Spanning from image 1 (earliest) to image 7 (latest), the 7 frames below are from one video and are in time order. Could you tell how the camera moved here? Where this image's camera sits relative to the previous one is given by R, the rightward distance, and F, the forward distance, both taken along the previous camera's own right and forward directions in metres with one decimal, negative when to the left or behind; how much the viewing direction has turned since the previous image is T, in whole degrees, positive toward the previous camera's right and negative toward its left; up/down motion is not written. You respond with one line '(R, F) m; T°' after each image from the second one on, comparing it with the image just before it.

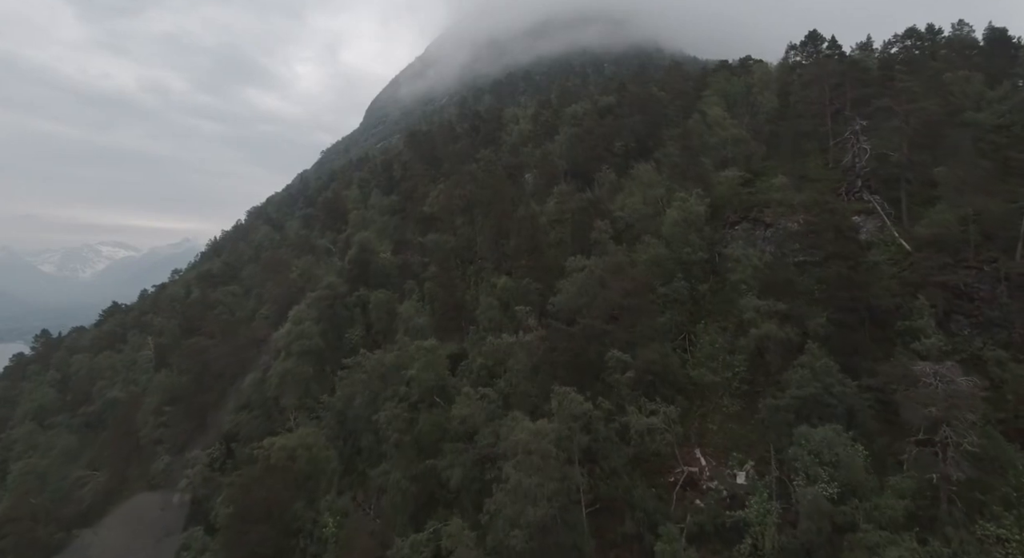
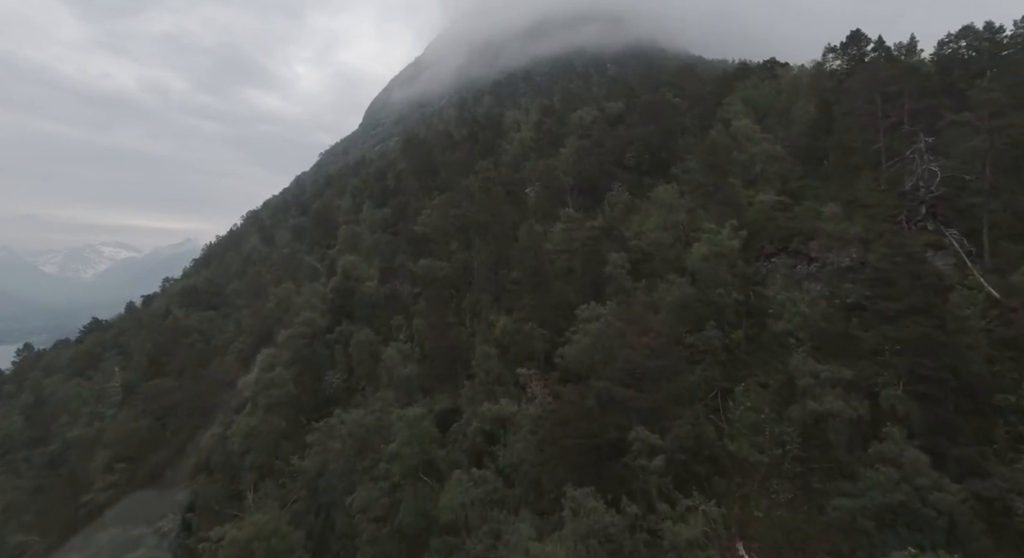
(0.0, +3.8) m; 0°
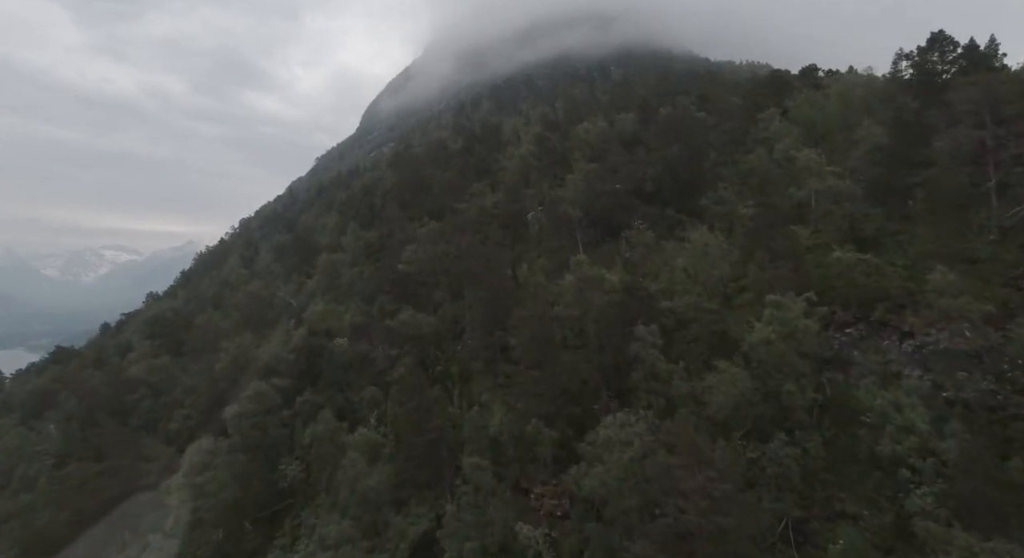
(+0.1, +5.5) m; 0°
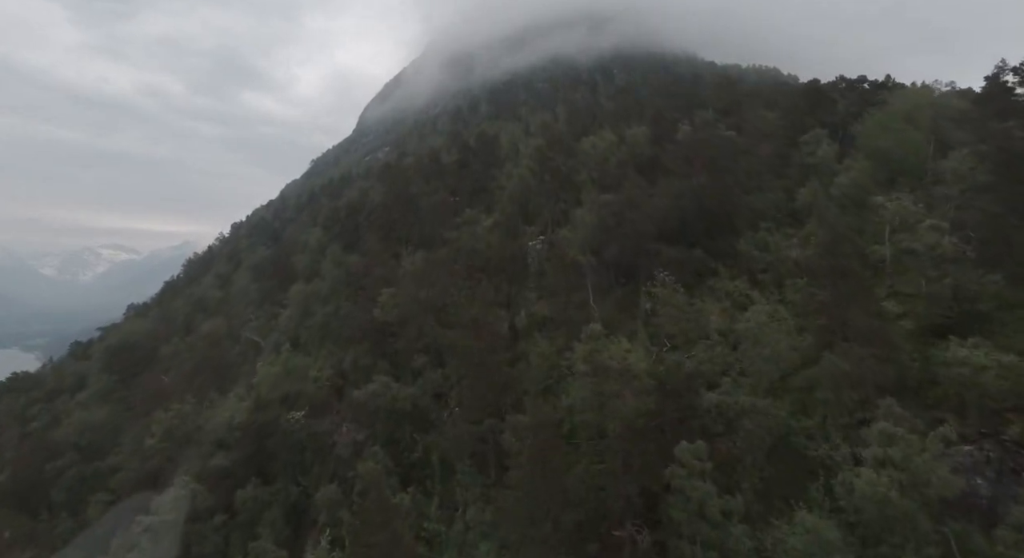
(+0.1, +5.0) m; 0°
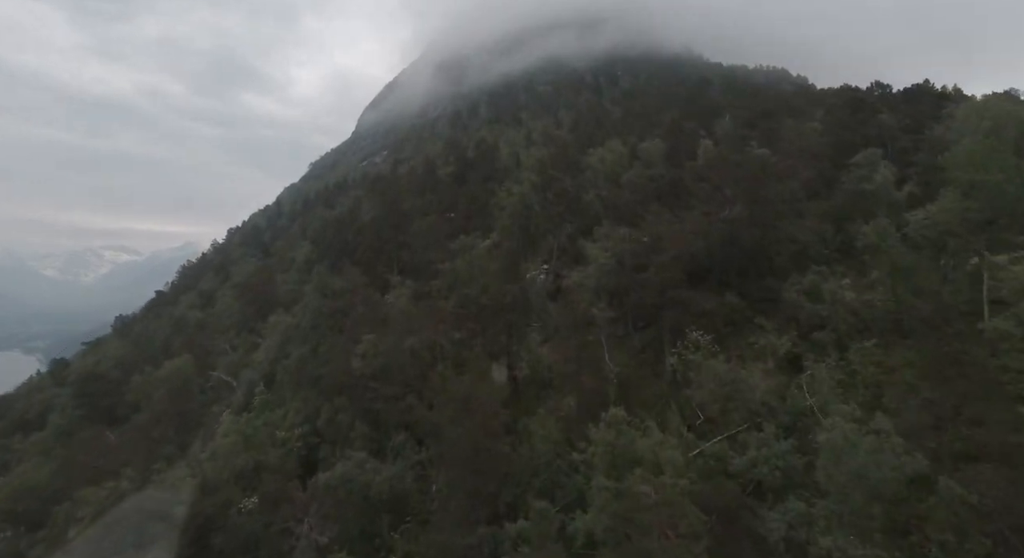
(0.0, +3.8) m; 0°
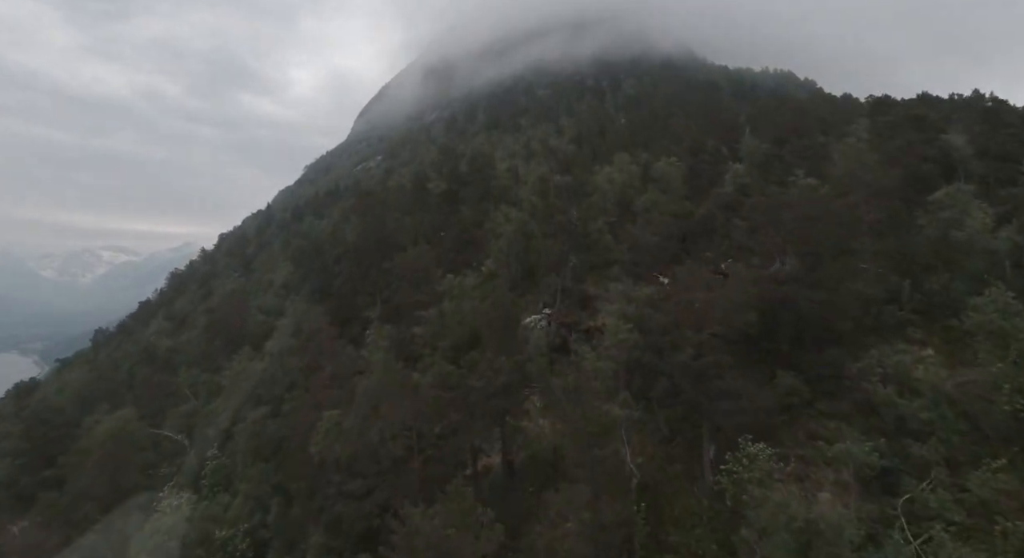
(+0.1, +4.5) m; 0°
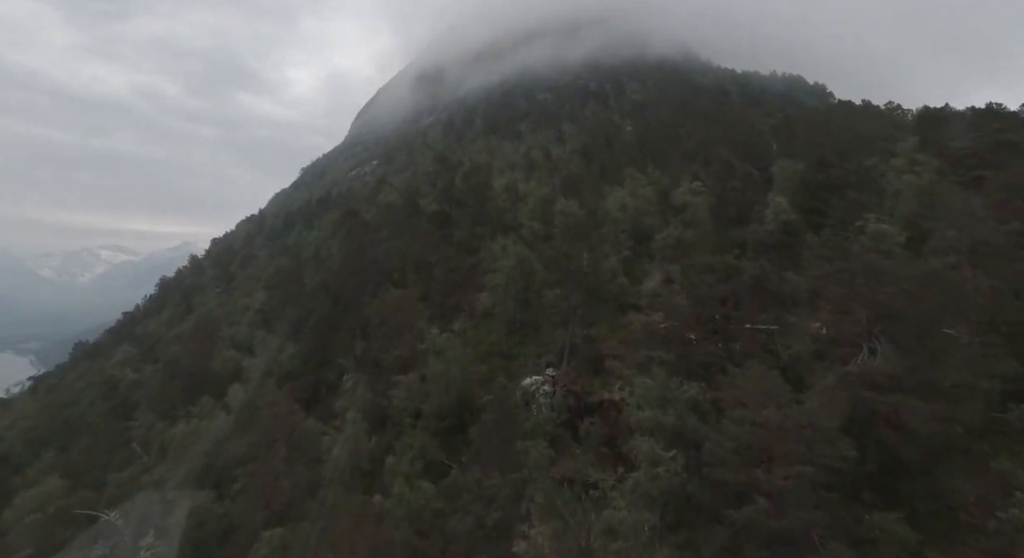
(+0.1, +4.4) m; 0°
